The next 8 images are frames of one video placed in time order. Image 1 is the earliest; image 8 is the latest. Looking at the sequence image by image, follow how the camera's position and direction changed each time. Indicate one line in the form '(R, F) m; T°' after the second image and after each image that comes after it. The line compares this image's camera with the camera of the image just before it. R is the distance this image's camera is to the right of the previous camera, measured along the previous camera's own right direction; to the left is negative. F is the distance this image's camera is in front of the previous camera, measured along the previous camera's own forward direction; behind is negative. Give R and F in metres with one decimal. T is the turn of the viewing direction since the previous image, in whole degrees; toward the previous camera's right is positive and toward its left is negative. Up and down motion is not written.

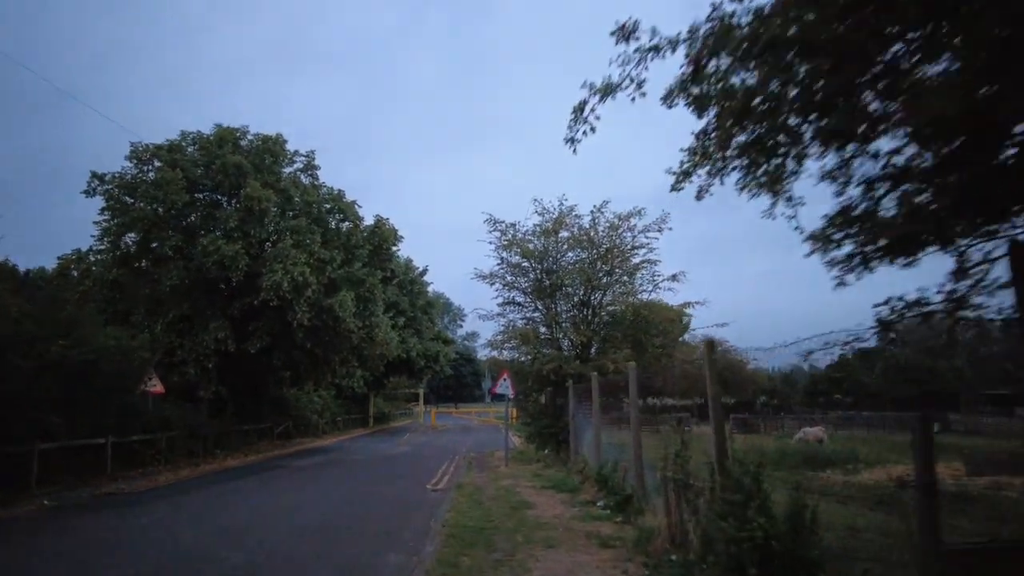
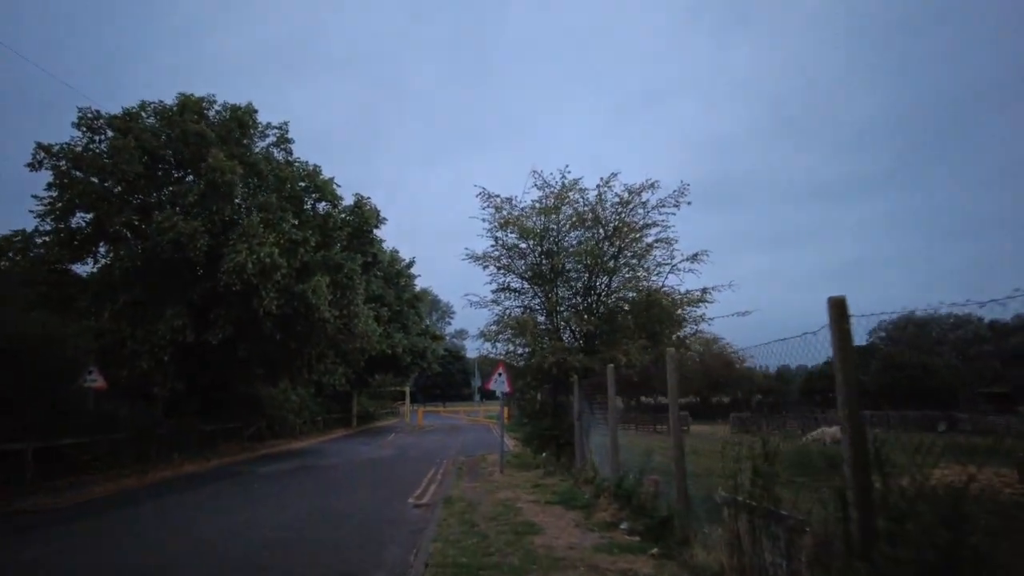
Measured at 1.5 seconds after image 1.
(-0.1, +1.1) m; +1°
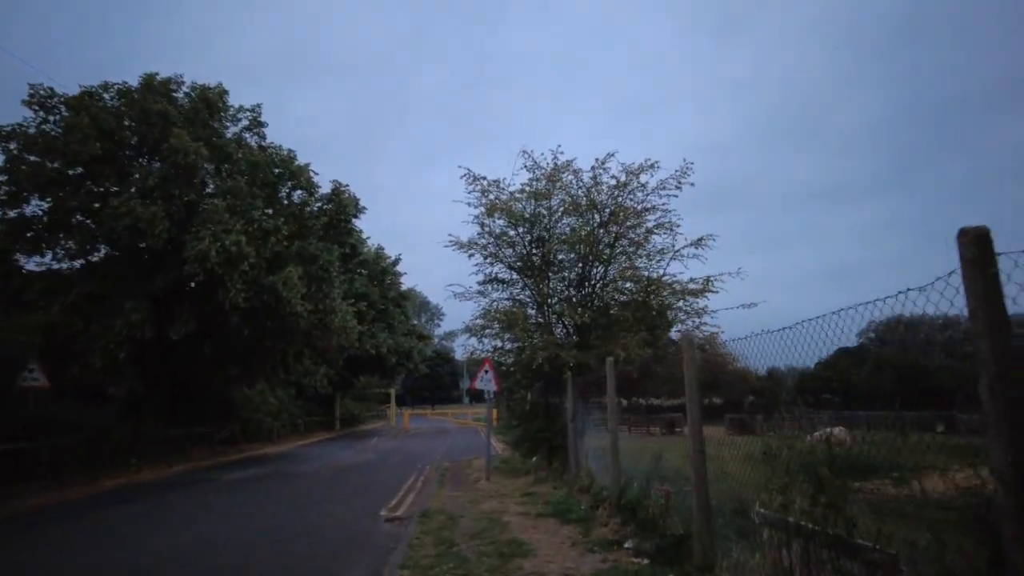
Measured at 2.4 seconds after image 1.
(0.0, +0.6) m; +1°
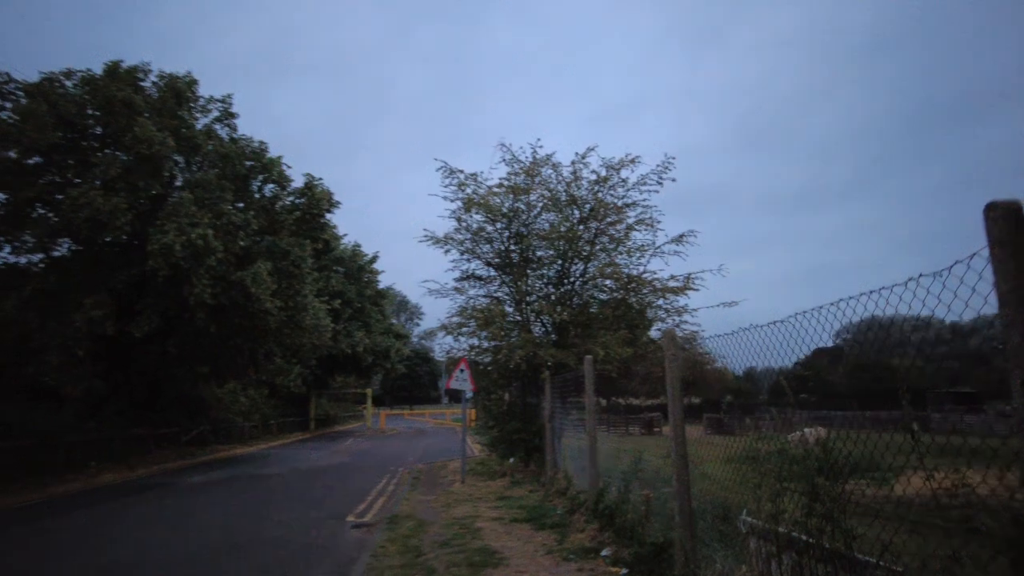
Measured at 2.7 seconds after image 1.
(0.0, +0.2) m; +1°
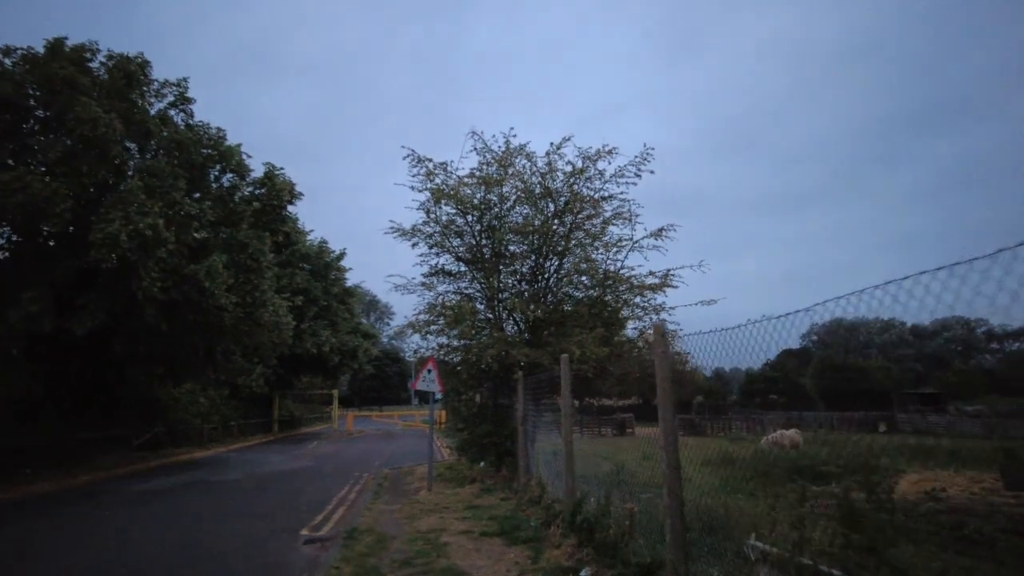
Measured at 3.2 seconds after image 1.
(0.0, +0.4) m; +2°
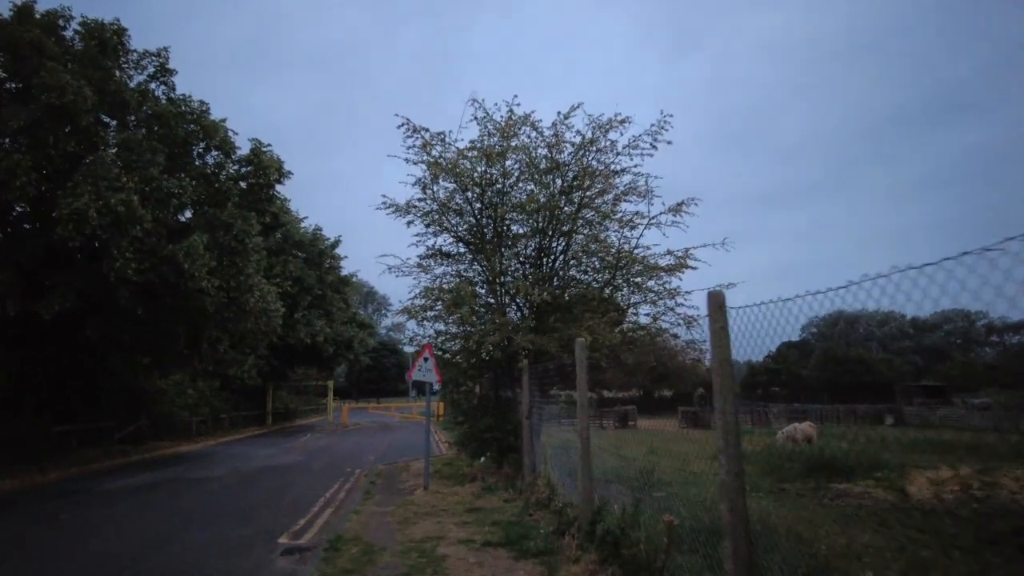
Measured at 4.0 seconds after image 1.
(0.0, +0.5) m; 0°
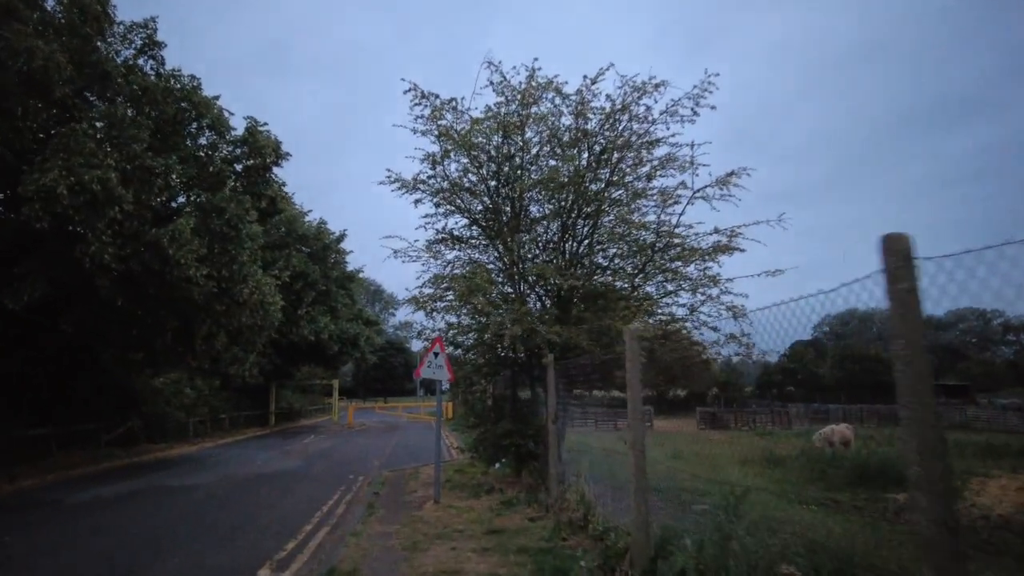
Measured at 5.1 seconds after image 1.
(-0.1, +0.7) m; -1°
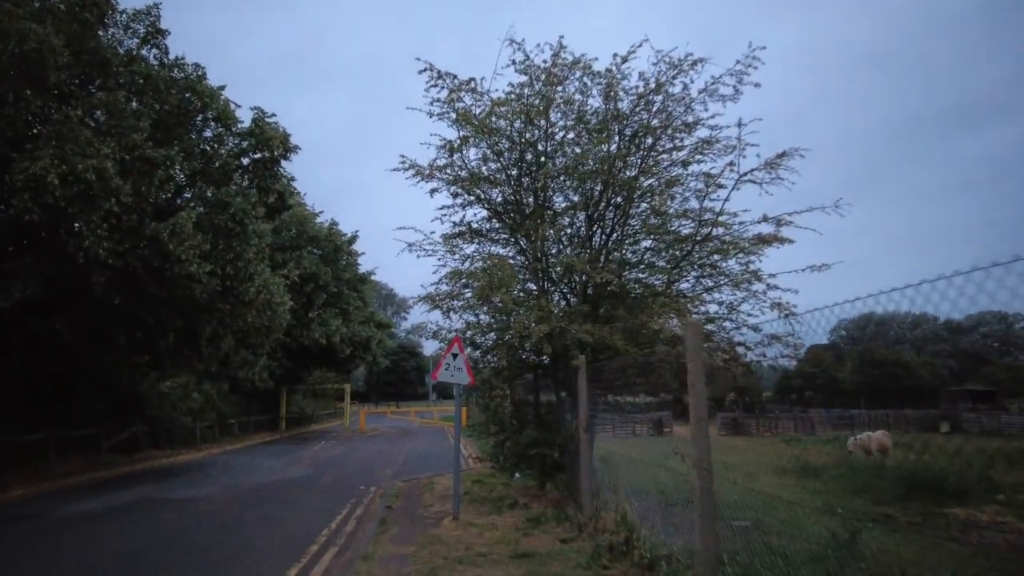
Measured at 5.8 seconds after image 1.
(-0.1, +0.4) m; -1°
